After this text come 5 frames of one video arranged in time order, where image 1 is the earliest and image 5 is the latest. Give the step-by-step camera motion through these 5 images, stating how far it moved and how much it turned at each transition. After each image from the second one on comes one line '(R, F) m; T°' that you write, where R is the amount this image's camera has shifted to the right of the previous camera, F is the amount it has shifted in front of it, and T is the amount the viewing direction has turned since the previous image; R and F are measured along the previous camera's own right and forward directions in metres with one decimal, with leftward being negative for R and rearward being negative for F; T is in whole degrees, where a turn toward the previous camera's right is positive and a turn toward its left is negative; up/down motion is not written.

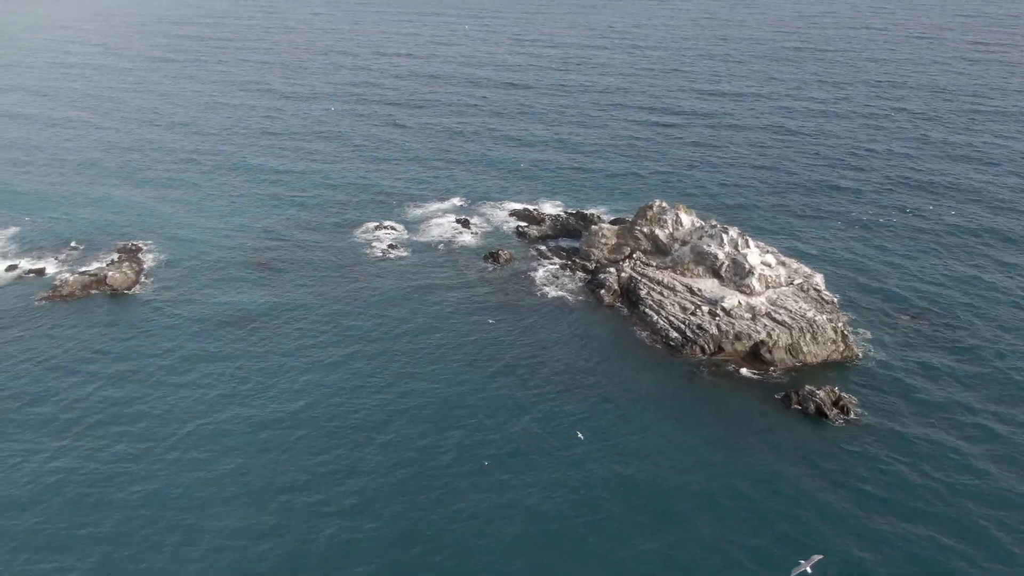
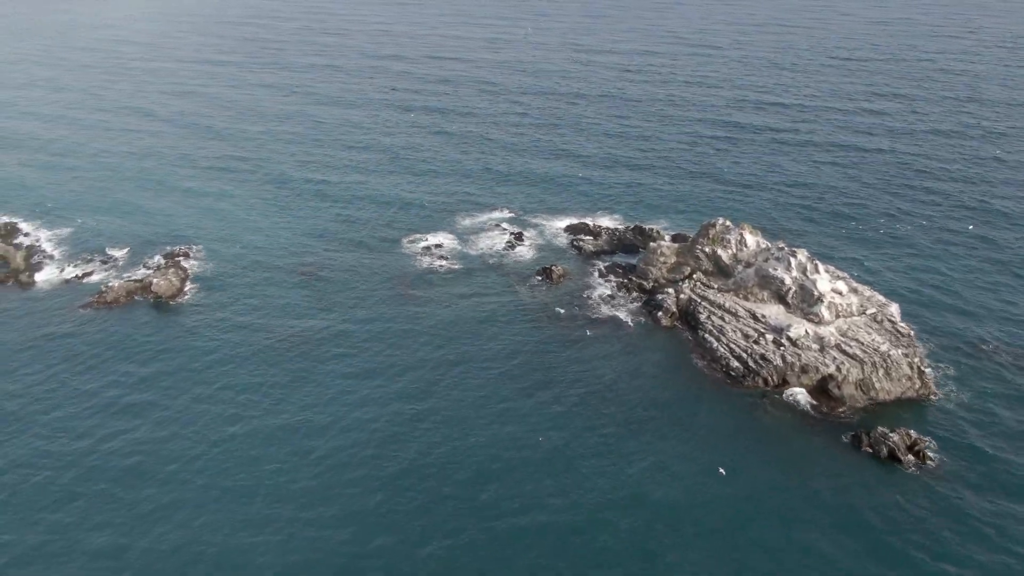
(+0.6, +3.7) m; -4°
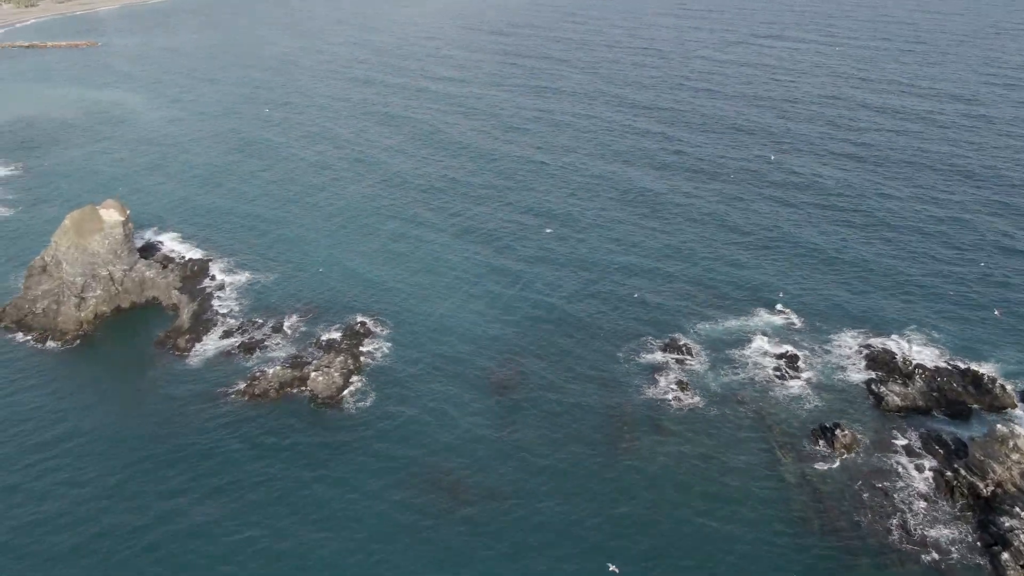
(-0.8, +23.2) m; -16°
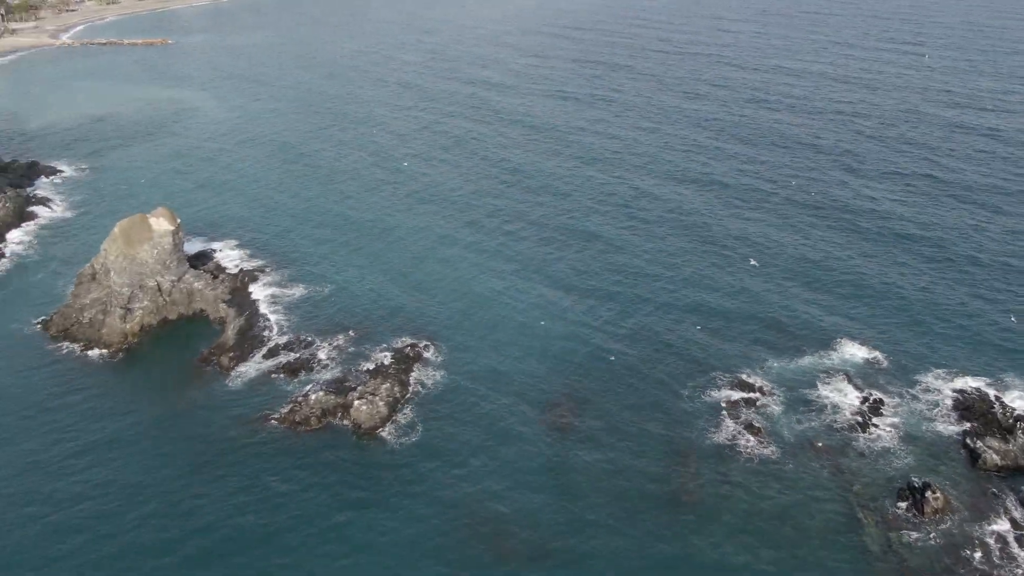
(+0.4, +4.7) m; -4°
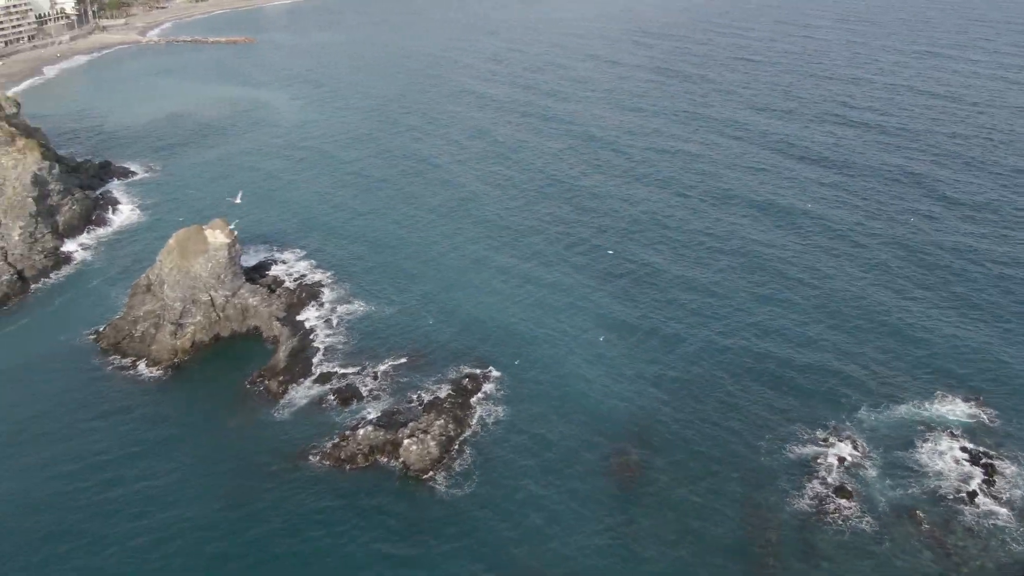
(+0.3, +5.3) m; -5°
